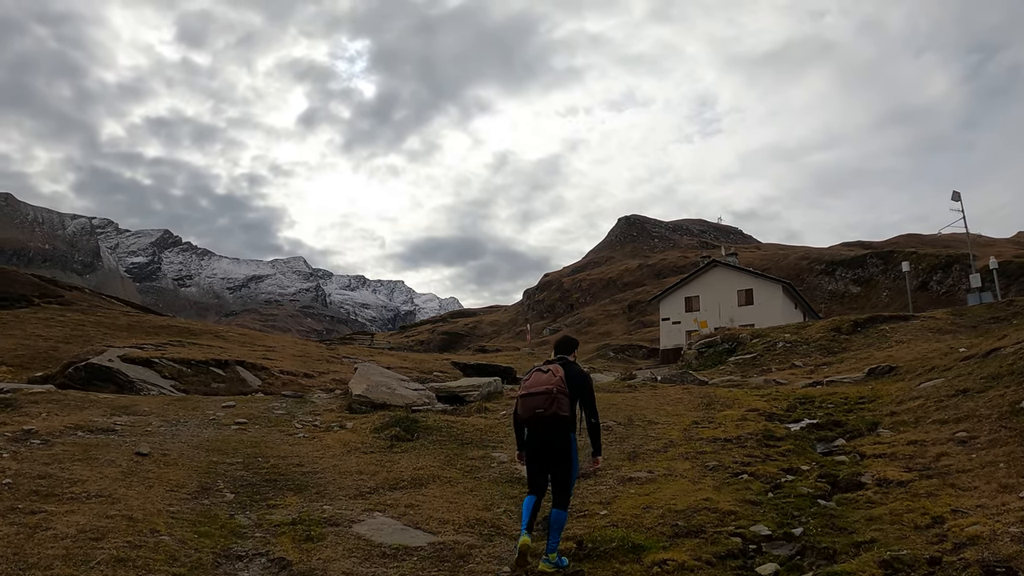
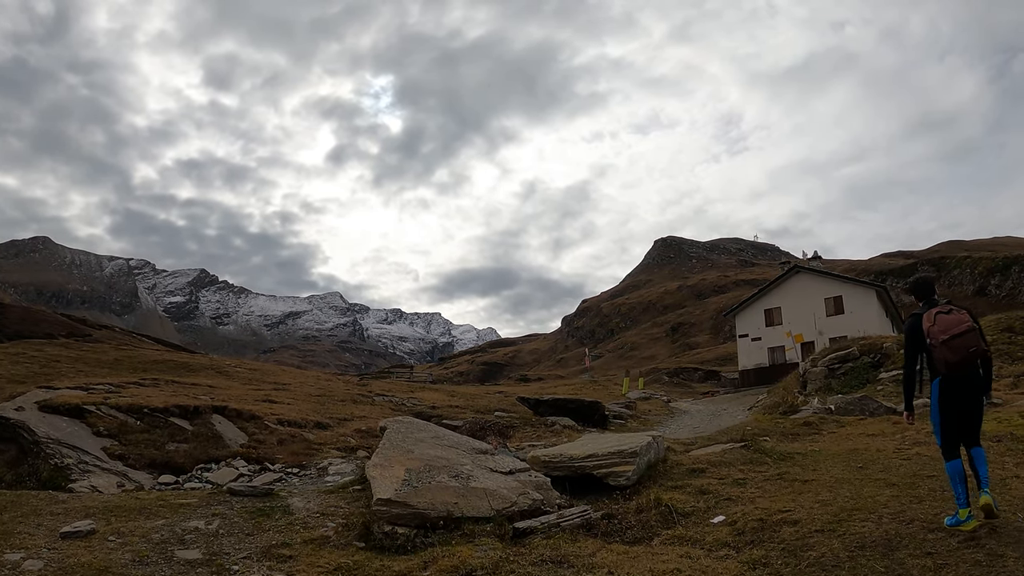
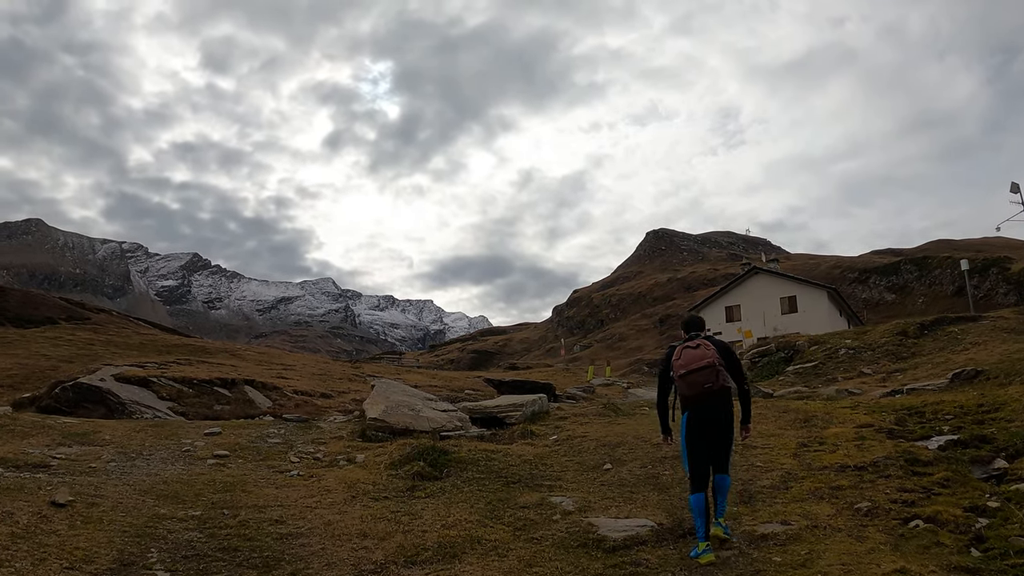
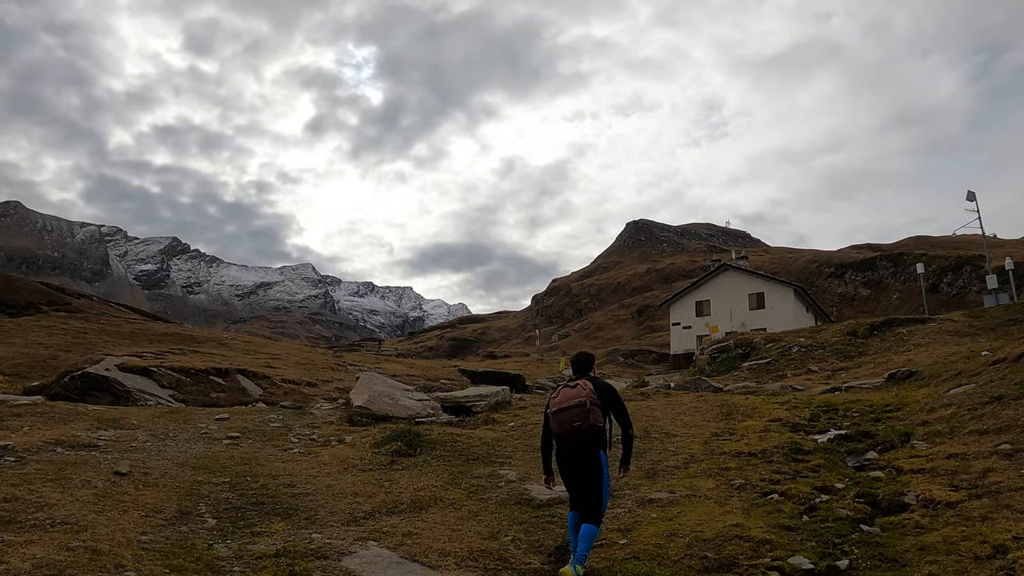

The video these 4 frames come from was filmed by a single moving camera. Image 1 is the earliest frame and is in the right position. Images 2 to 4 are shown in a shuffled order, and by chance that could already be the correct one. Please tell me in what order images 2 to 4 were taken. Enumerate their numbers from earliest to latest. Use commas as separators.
4, 3, 2
